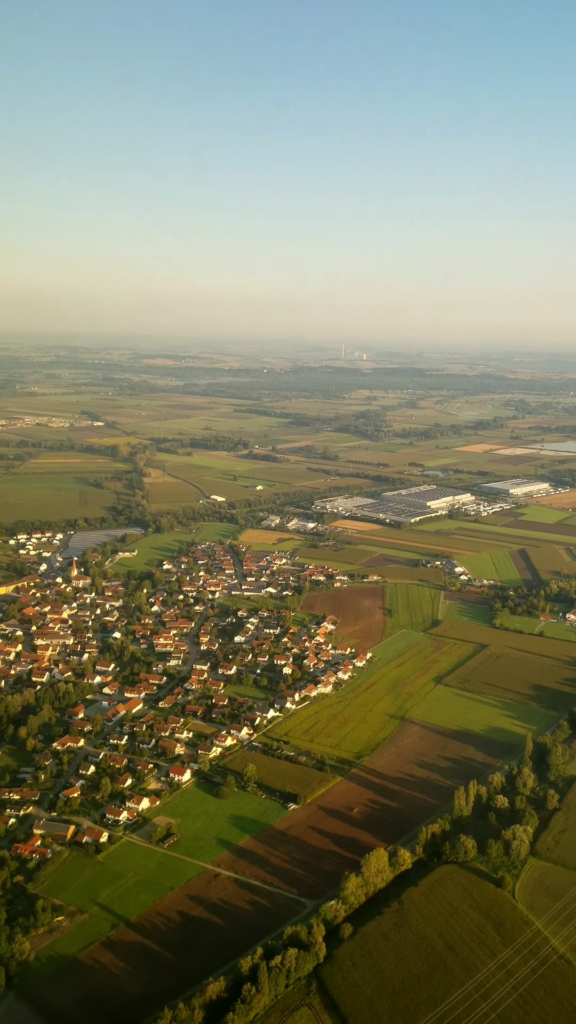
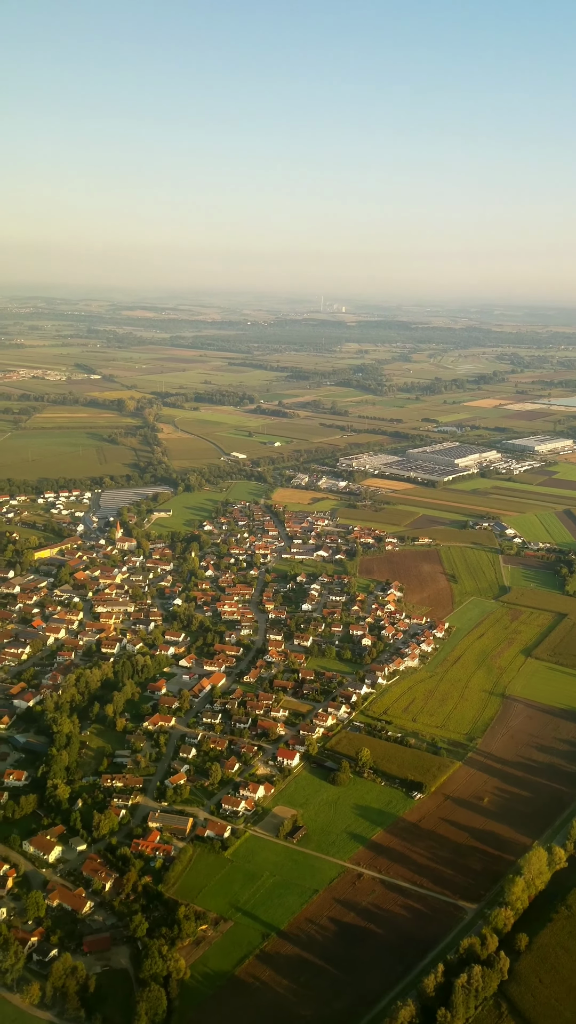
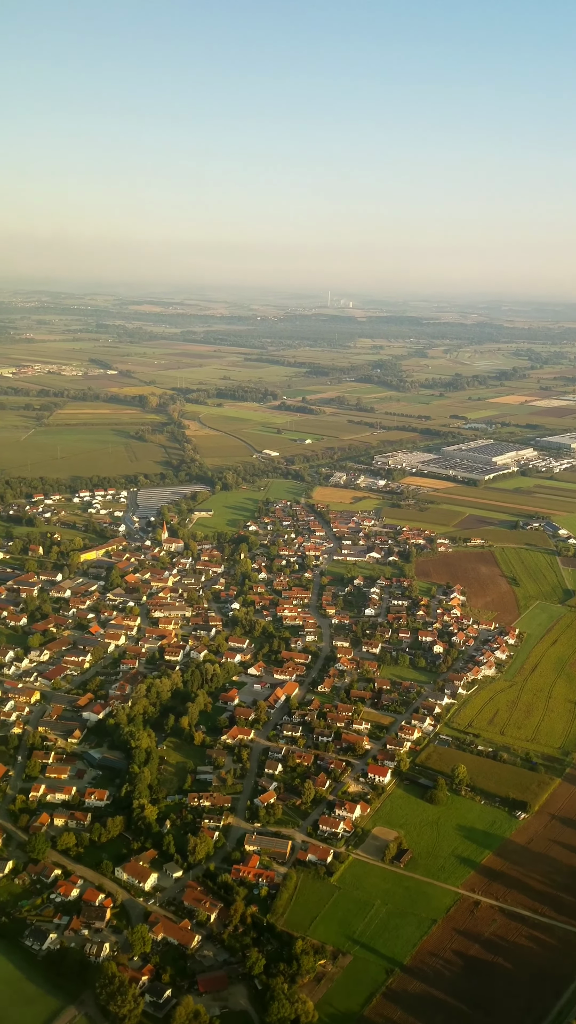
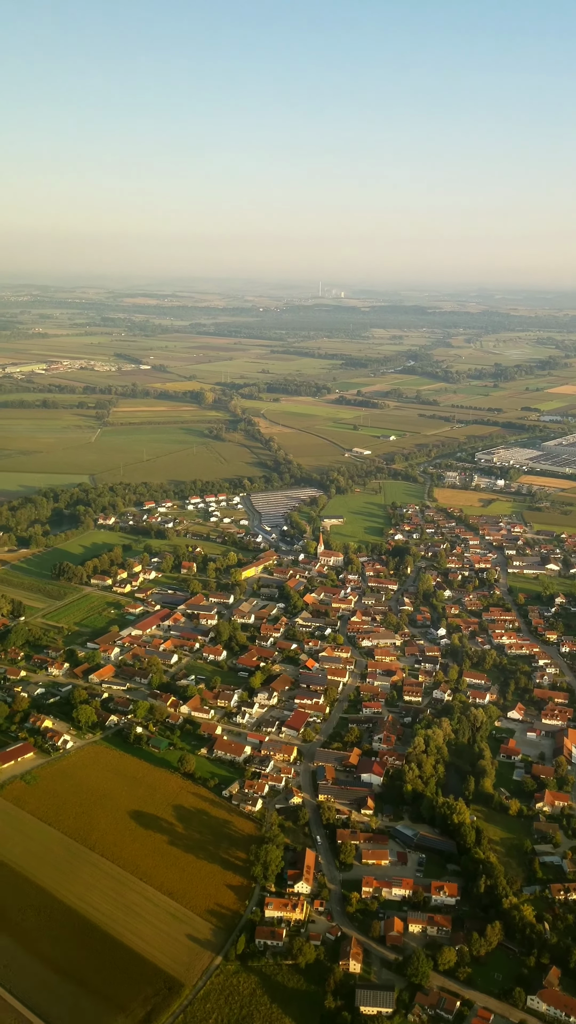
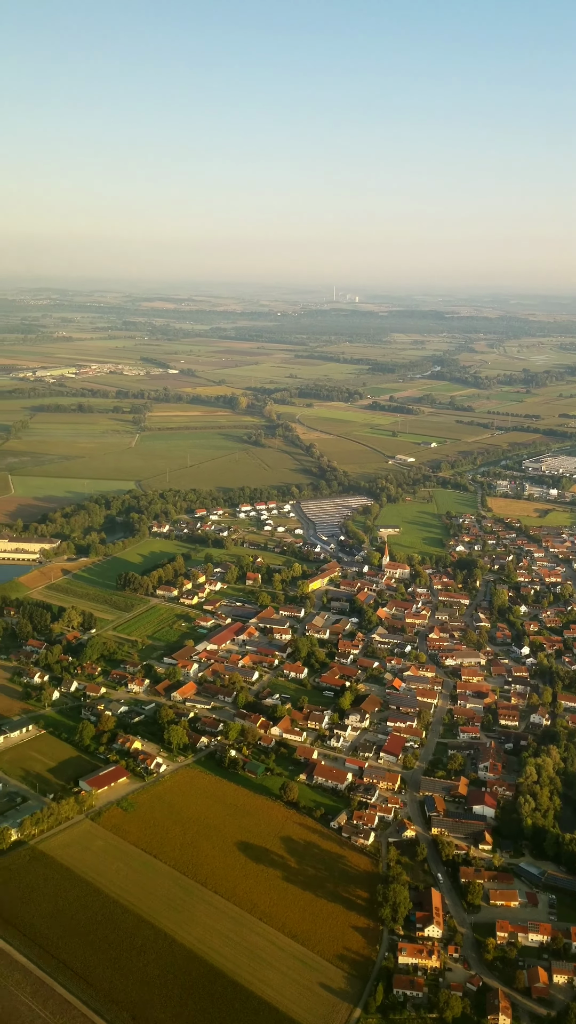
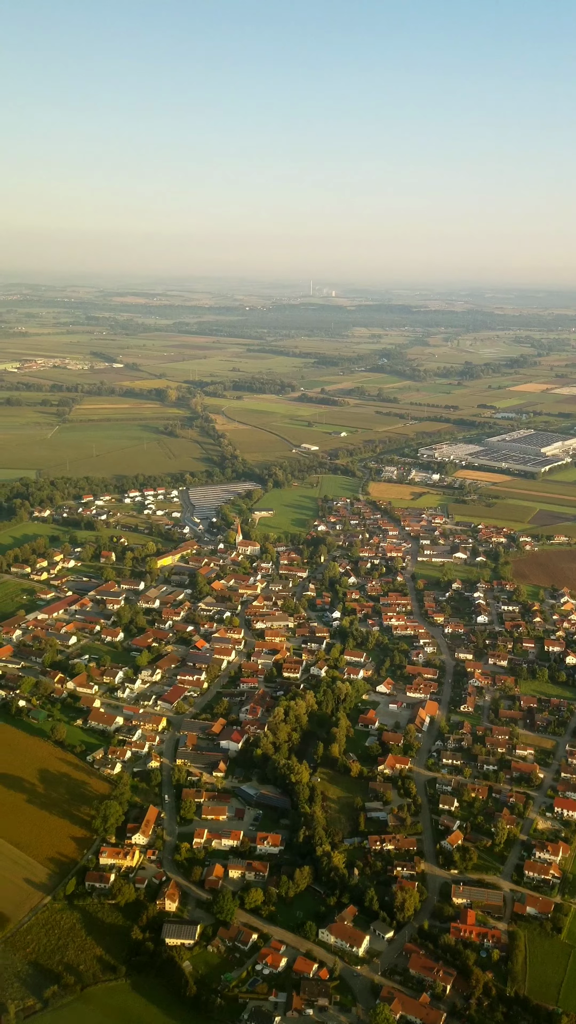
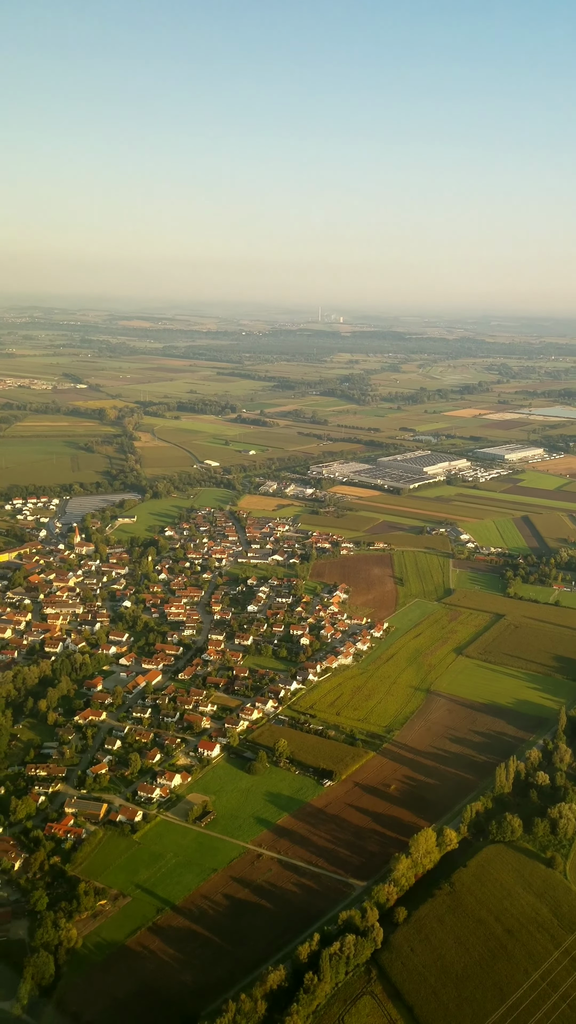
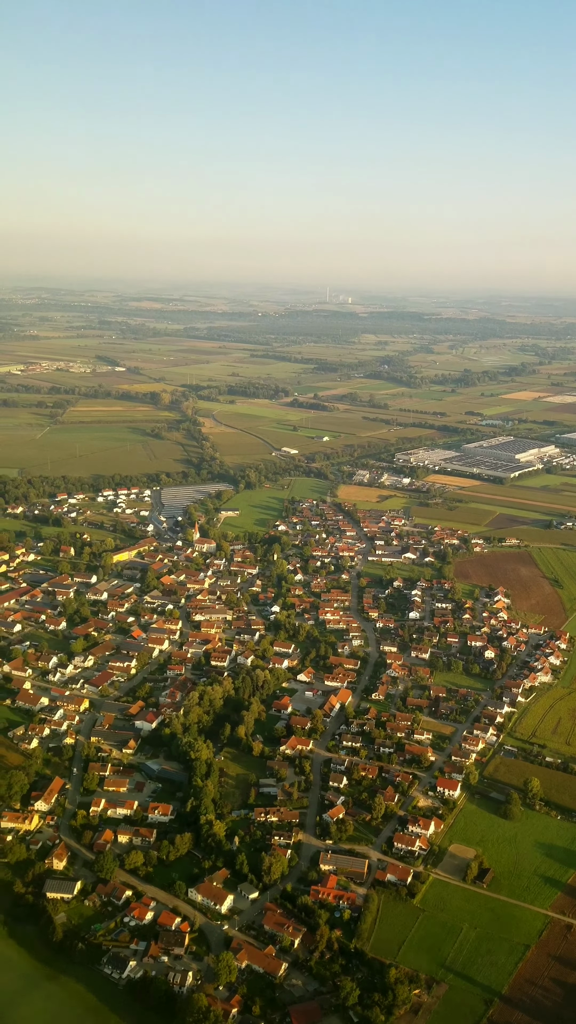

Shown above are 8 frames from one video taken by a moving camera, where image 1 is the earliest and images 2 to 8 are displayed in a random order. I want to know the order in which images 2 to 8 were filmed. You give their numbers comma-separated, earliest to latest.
7, 2, 3, 8, 6, 4, 5
